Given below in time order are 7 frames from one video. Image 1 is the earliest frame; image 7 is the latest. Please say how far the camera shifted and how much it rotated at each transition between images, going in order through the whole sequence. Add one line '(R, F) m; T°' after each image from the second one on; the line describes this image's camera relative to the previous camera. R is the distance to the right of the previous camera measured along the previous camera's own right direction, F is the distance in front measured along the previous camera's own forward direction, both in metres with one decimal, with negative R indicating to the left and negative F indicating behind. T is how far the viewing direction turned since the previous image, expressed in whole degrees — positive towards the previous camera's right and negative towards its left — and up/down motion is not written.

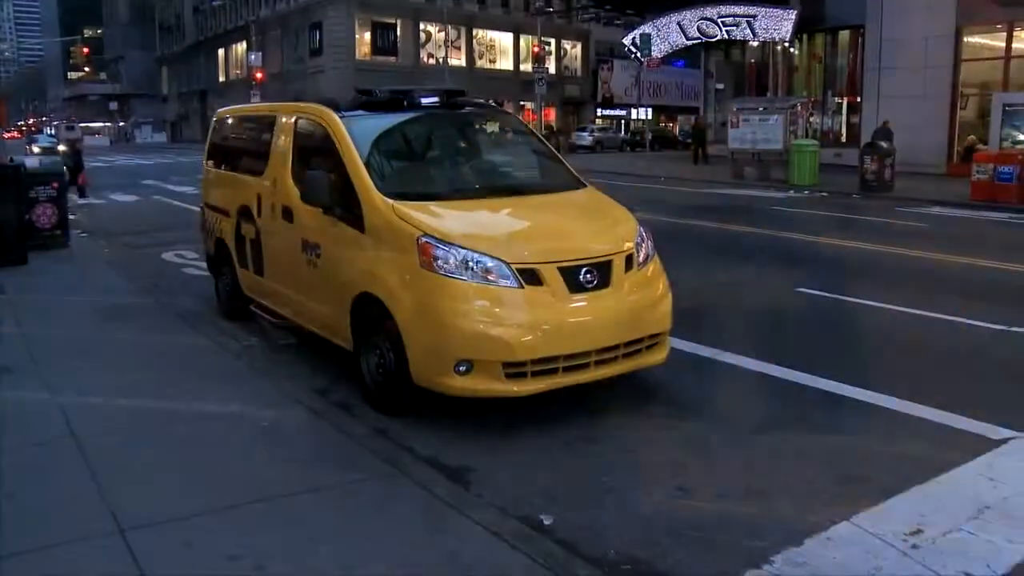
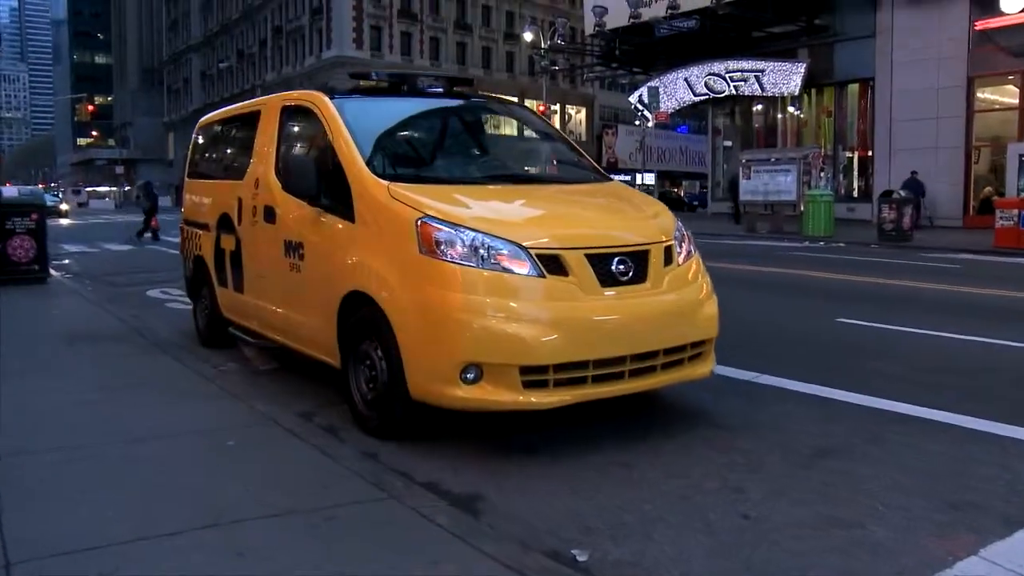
(-0.1, +1.0) m; 0°
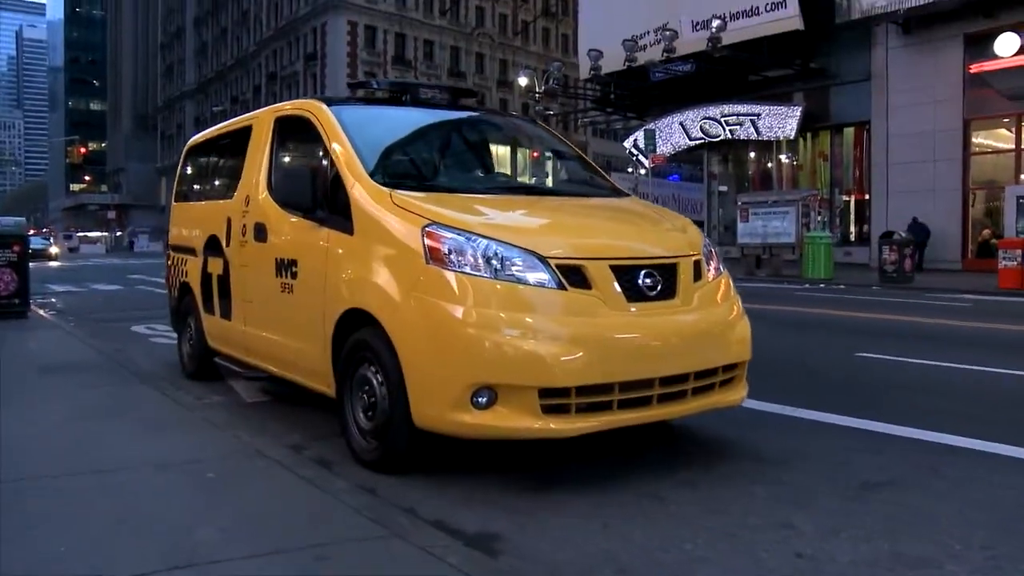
(-0.1, +0.5) m; 0°
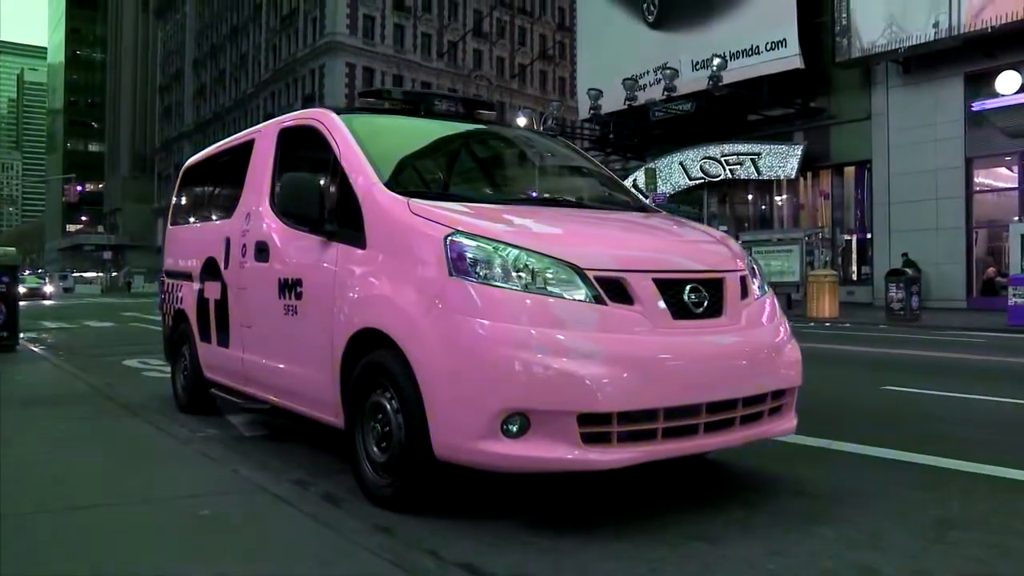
(-0.2, +0.4) m; 0°
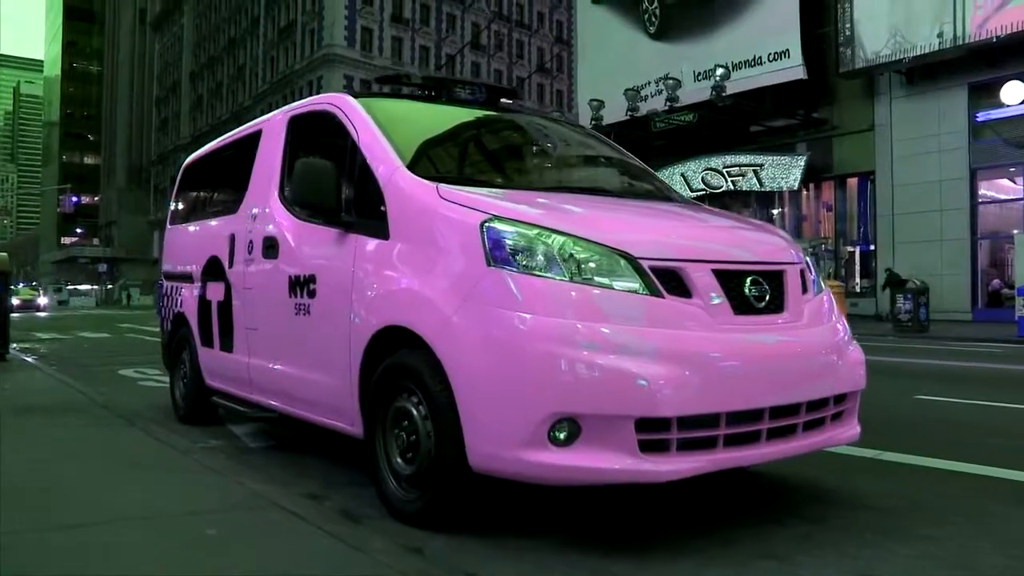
(-0.2, +0.4) m; 0°
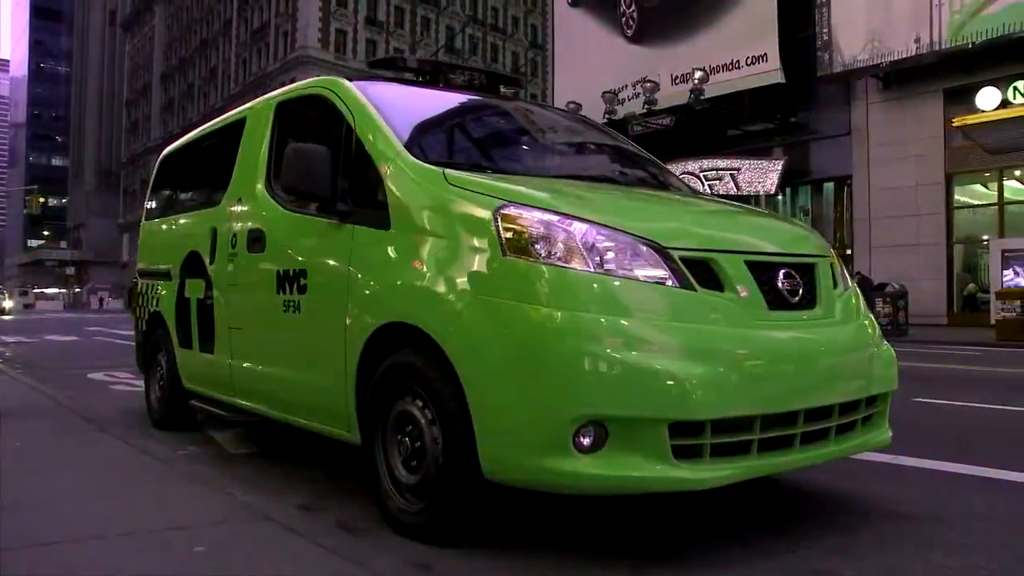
(-0.2, +0.3) m; +2°
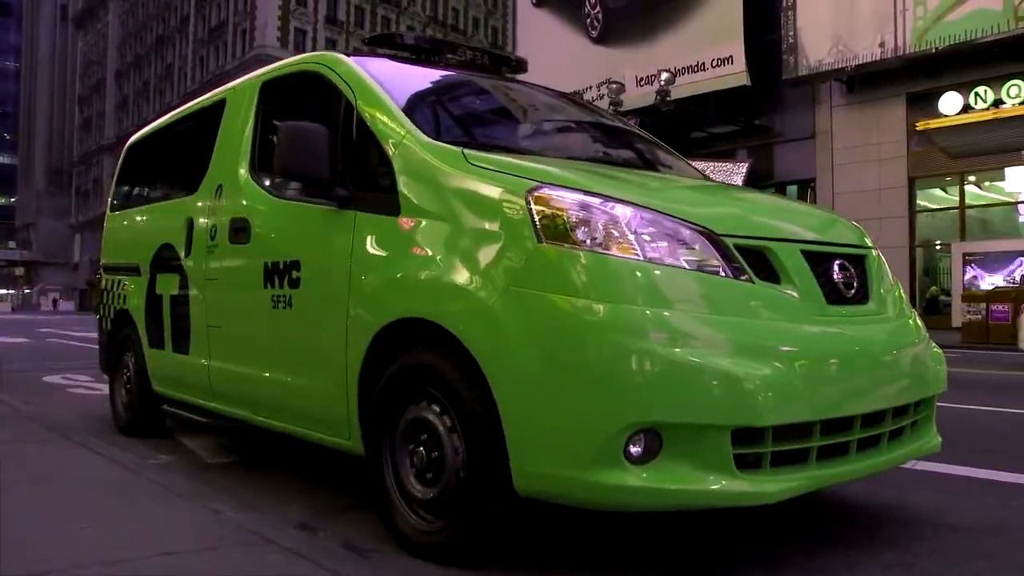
(-0.2, +0.4) m; +3°
